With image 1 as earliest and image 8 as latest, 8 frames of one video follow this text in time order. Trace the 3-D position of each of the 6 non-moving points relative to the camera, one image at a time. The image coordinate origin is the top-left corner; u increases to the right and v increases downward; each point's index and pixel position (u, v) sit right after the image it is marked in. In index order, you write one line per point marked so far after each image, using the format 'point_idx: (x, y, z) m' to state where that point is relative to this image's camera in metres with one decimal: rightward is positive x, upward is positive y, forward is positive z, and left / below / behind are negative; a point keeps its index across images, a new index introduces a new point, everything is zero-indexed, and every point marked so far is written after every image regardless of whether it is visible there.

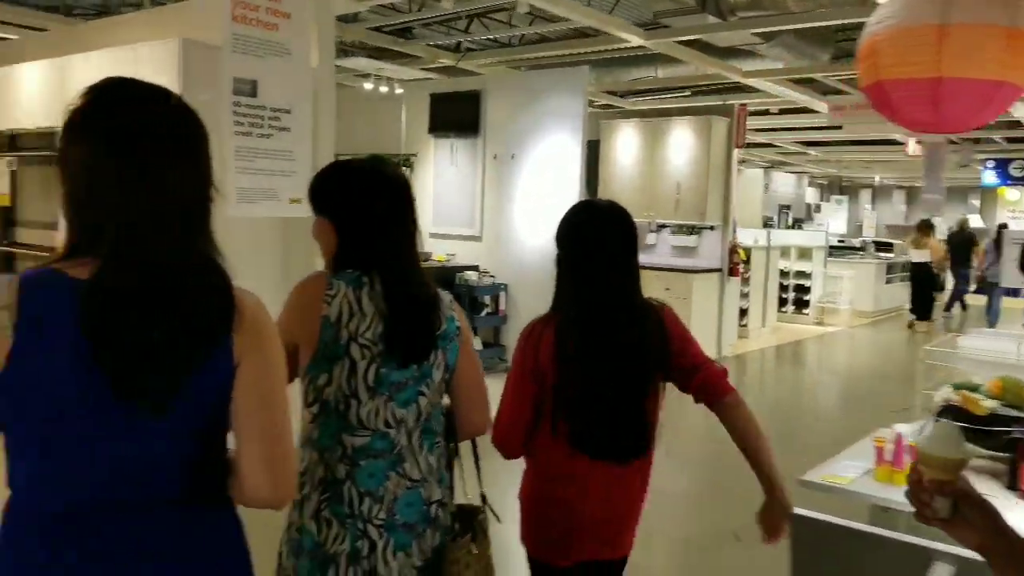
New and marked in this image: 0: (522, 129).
0: (+0.1, +1.3, +6.6) m
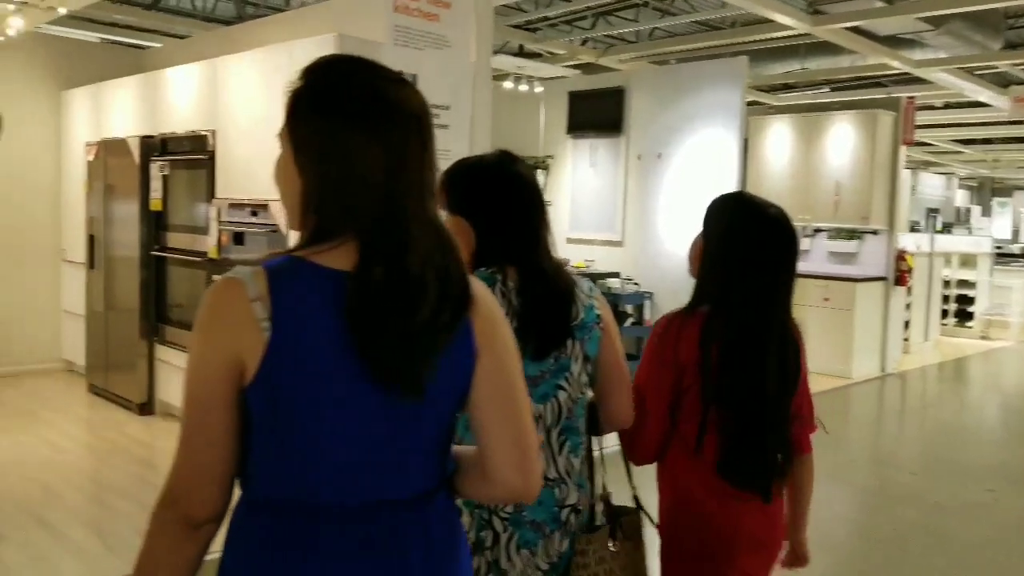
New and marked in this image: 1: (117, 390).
0: (+1.2, +1.2, +6.2) m
1: (-2.5, -0.6, +5.2) m
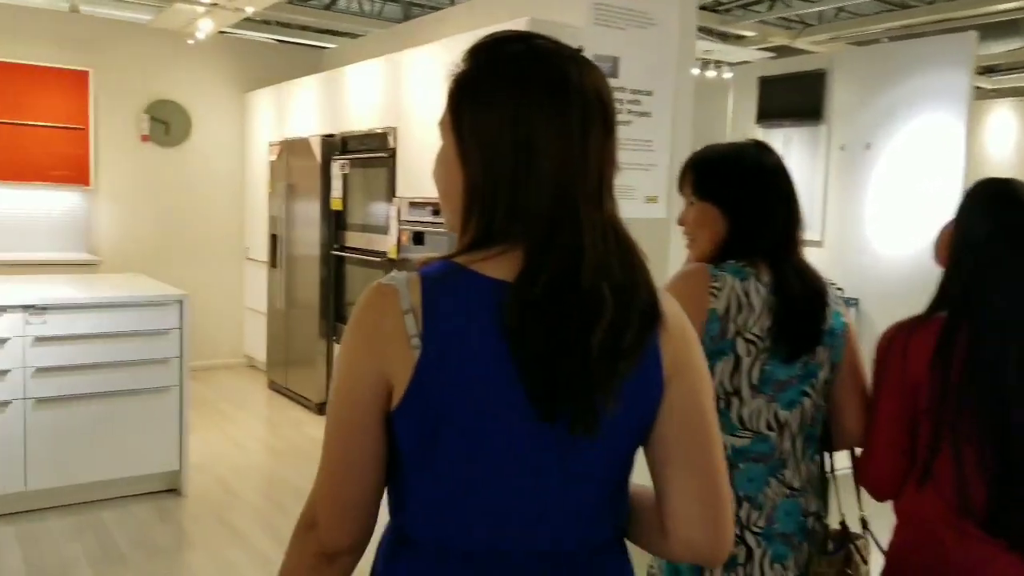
0: (+2.5, +1.2, +5.6) m
1: (-1.4, -0.6, +5.2) m
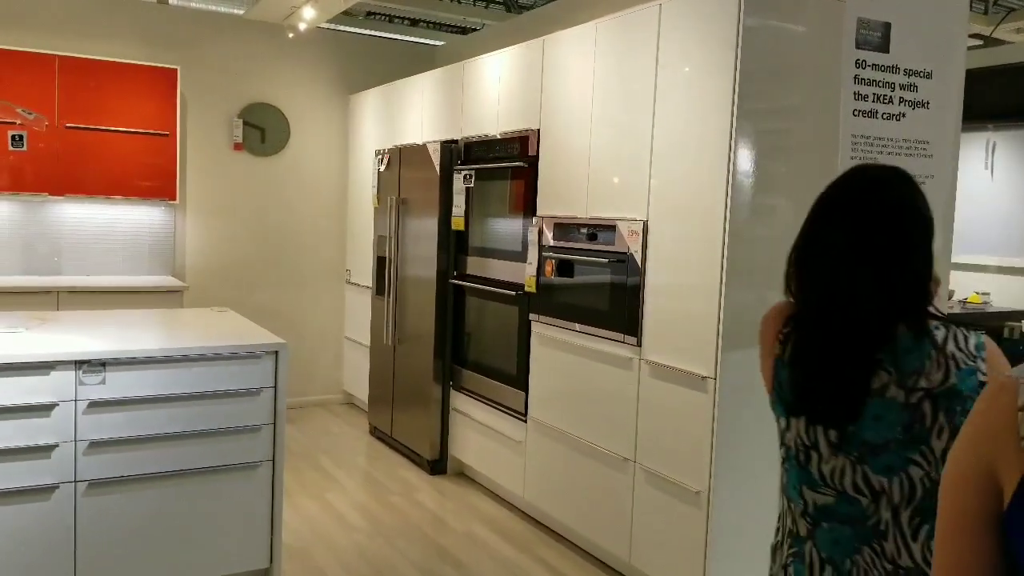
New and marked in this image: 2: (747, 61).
0: (+3.3, +0.9, +4.4) m
1: (-0.6, -0.8, +4.4) m
2: (+0.7, +0.7, +2.6) m
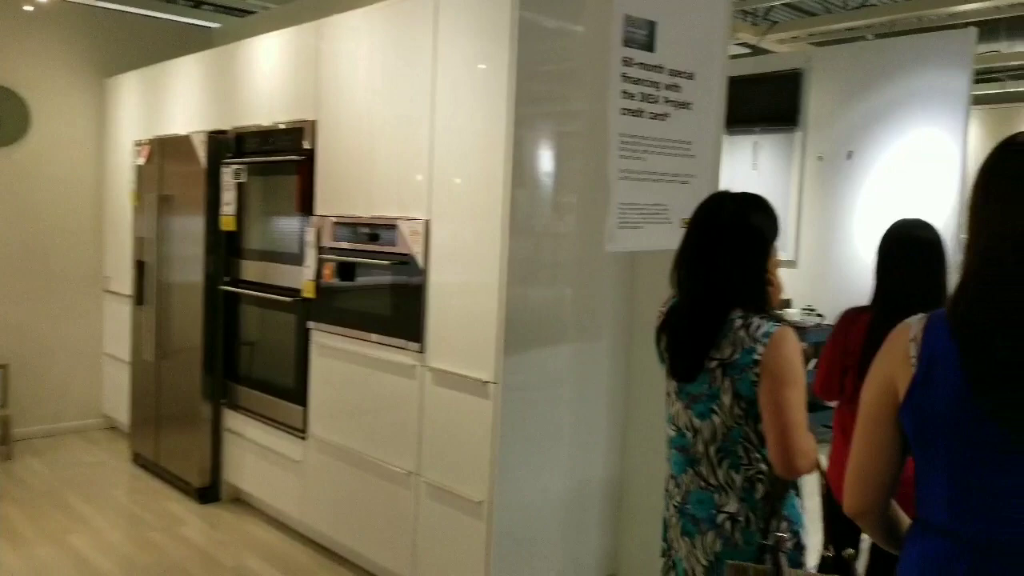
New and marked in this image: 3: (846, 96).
0: (+2.1, +1.0, +4.8) m
1: (-1.7, -0.9, +4.0) m
2: (0.0, +0.7, +2.4) m
3: (+2.0, +1.2, +4.9) m
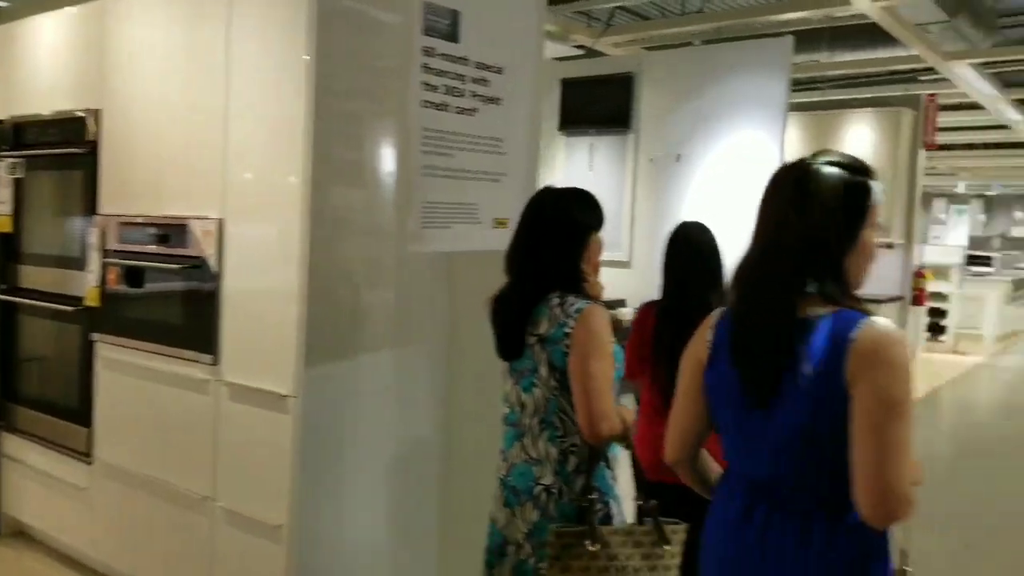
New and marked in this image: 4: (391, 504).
0: (+1.1, +1.0, +5.0) m
1: (-2.4, -0.9, +3.5) m
2: (-0.5, +0.7, +2.2) m
3: (+1.0, +1.2, +5.0) m
4: (-0.4, -0.7, +2.6) m
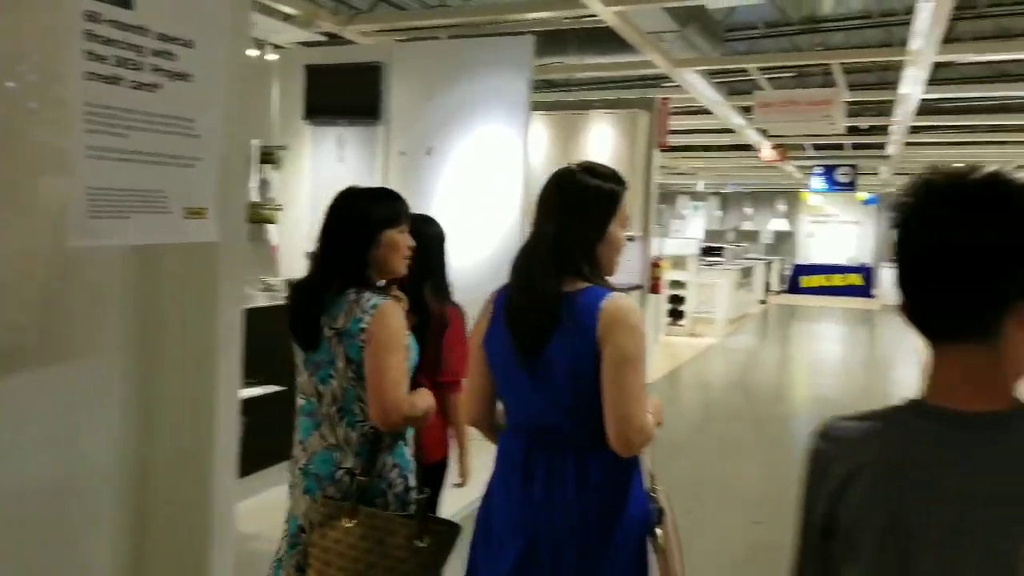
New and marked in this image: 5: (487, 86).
0: (-0.4, +1.0, +4.9) m
1: (-3.4, -0.9, +2.6) m
2: (-1.3, +0.7, +1.9) m
3: (-0.5, +1.2, +5.0) m
4: (-1.2, -0.7, +2.3) m
5: (-0.2, +1.2, +4.8) m
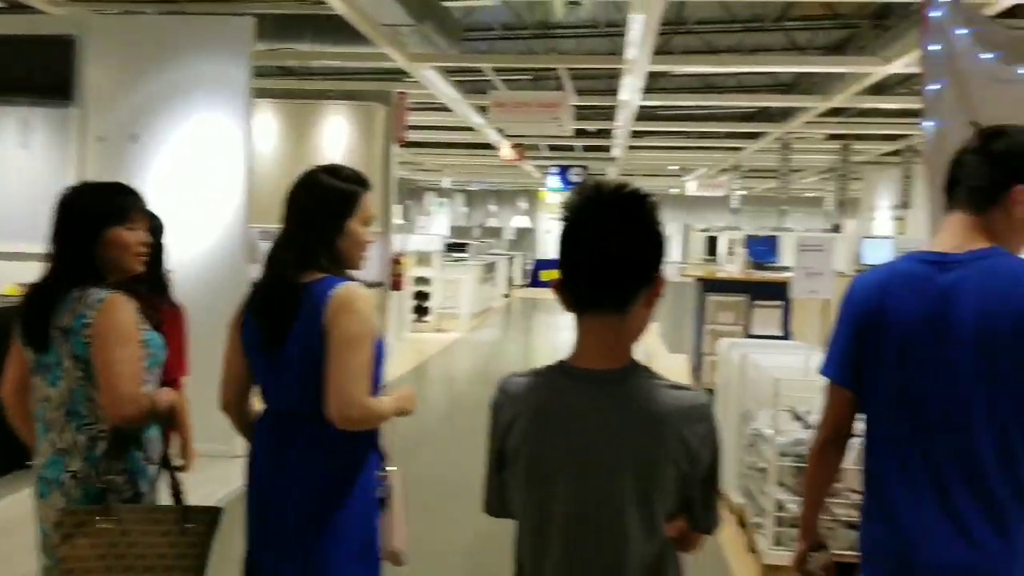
0: (-2.0, +1.0, +4.5) m
1: (-4.1, -1.0, +1.4) m
2: (-1.9, +0.6, +1.3) m
3: (-2.1, +1.2, +4.5) m
4: (-2.0, -0.7, +1.7) m
5: (-1.7, +1.2, +4.4) m
